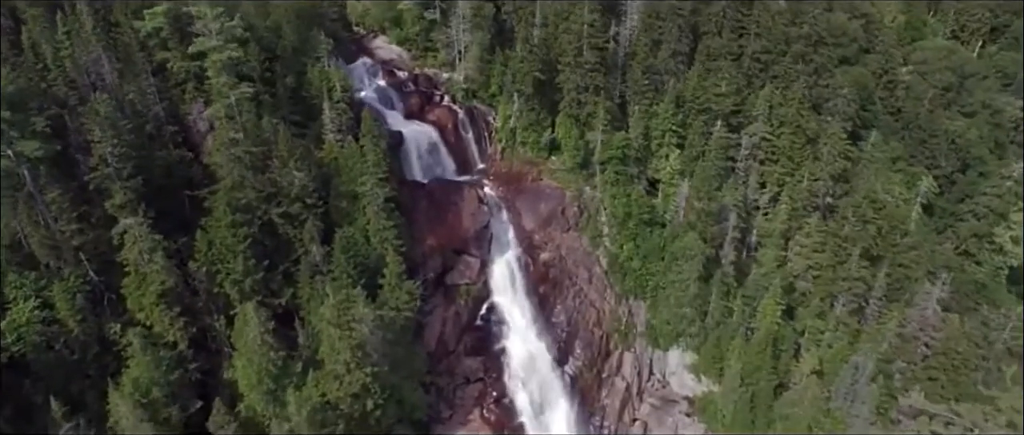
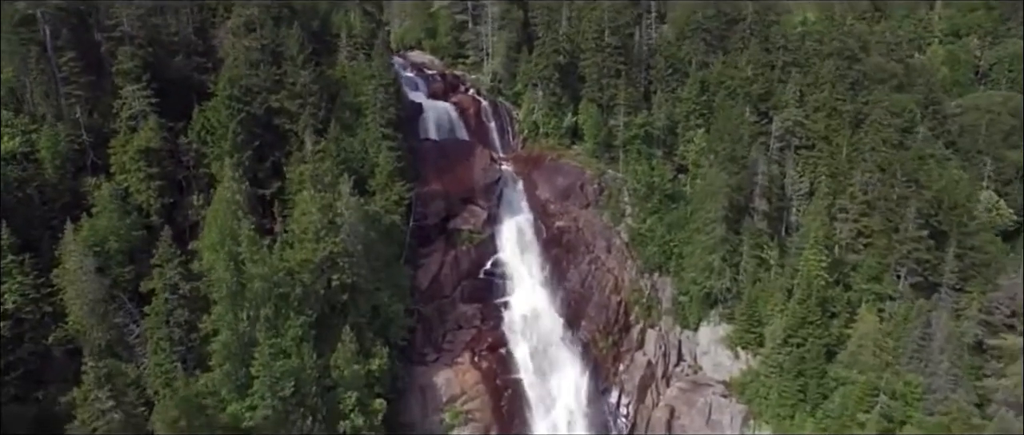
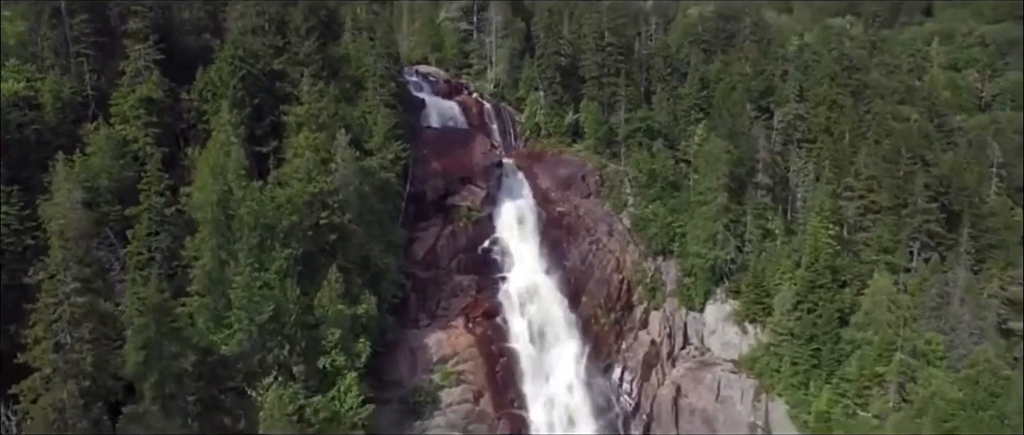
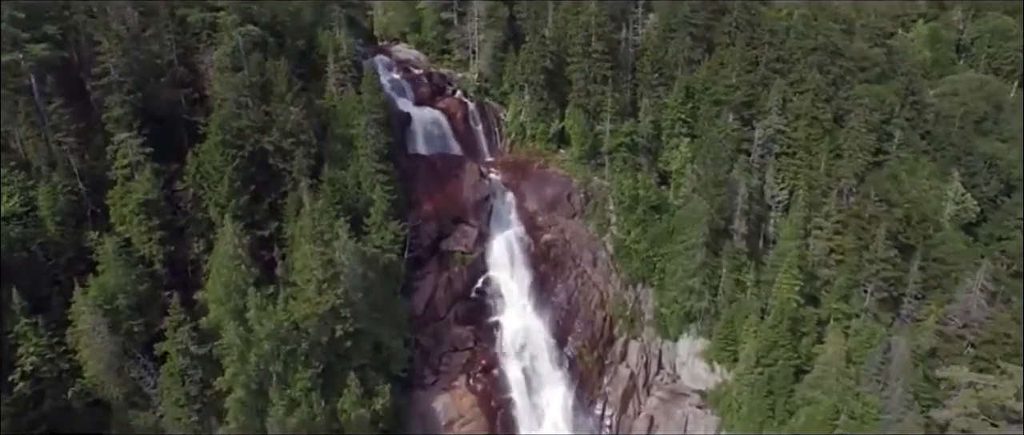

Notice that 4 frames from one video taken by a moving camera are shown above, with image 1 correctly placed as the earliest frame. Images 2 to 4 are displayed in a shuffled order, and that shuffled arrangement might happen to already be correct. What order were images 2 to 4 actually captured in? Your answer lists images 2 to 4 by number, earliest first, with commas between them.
4, 2, 3
